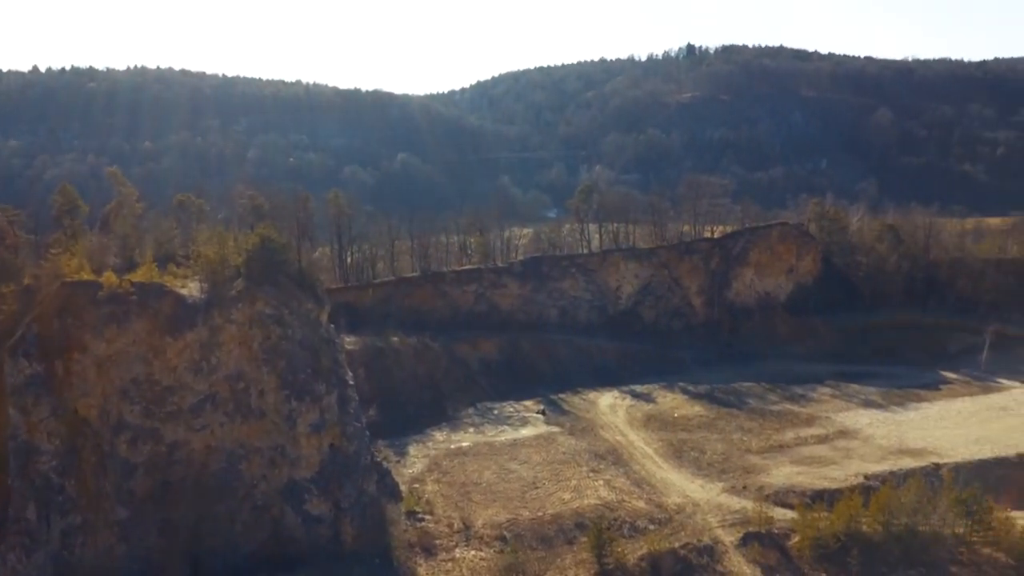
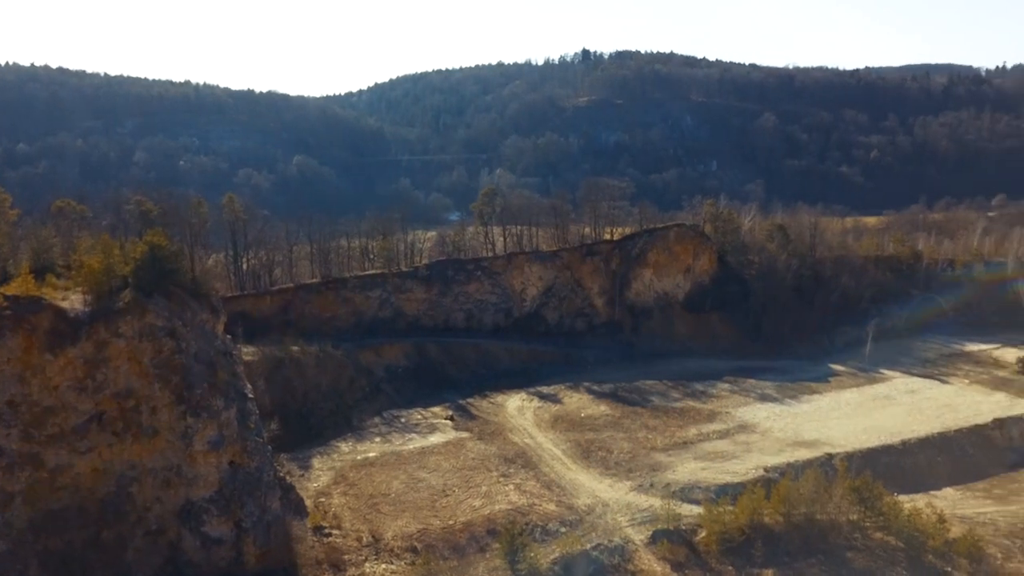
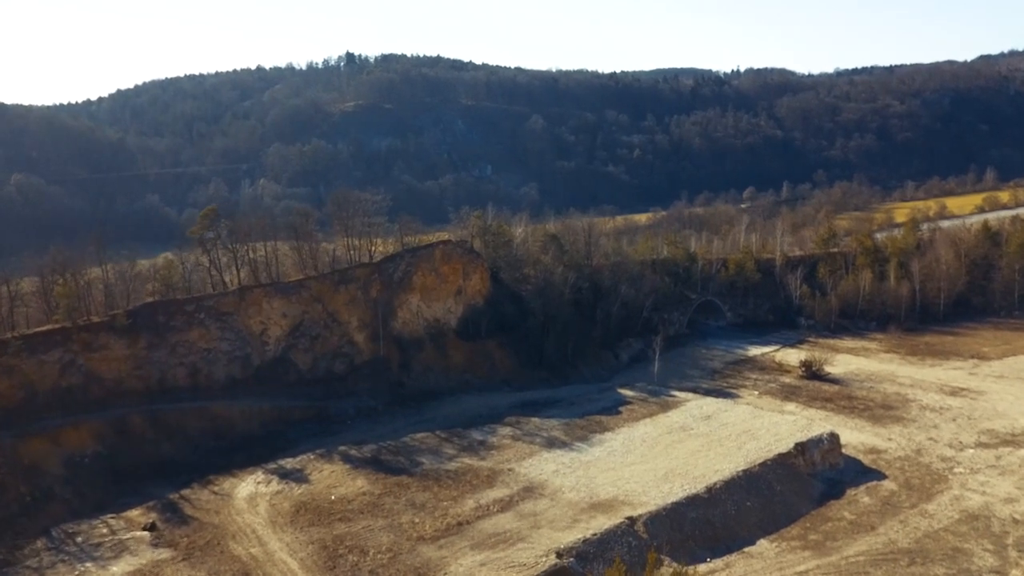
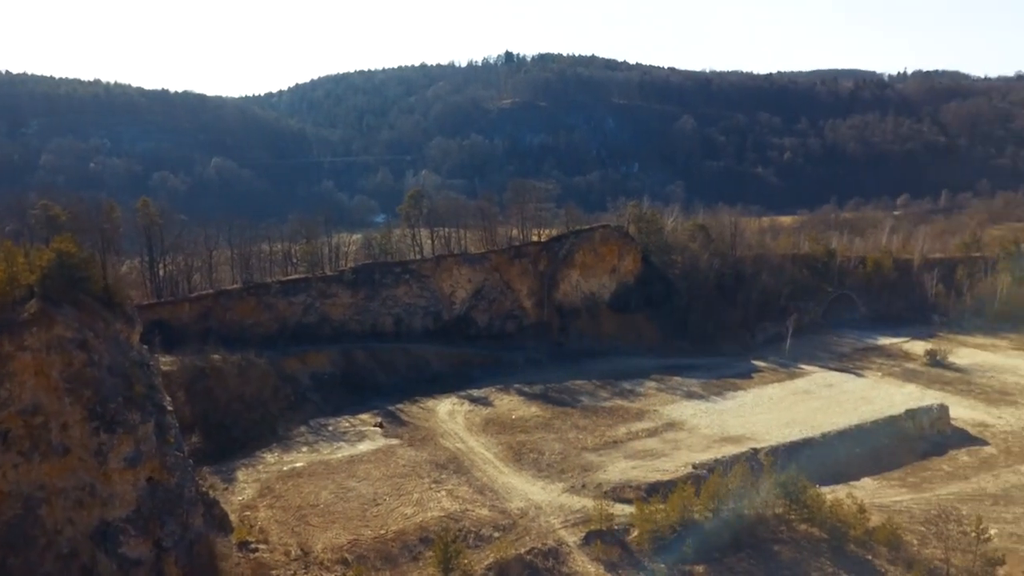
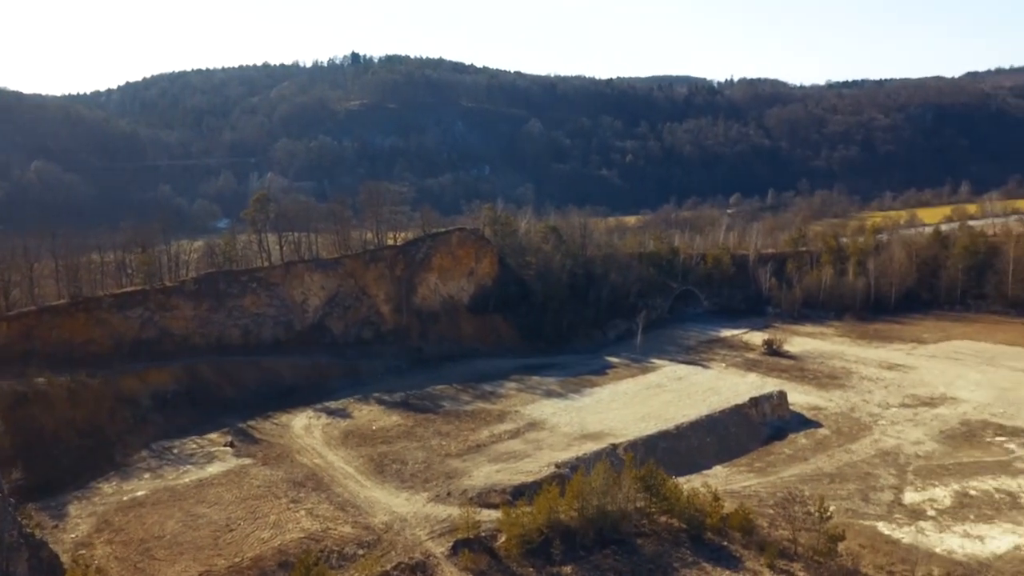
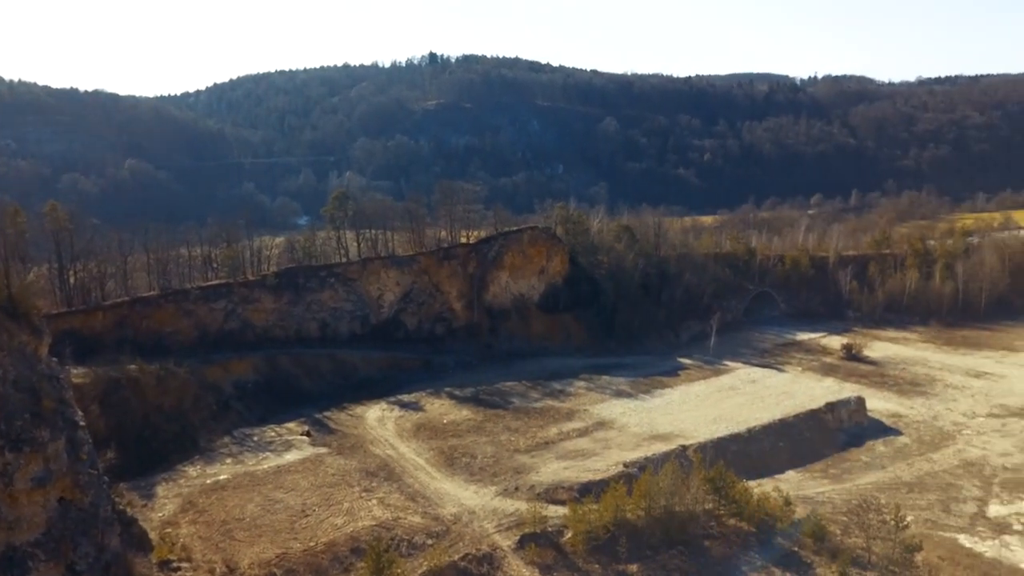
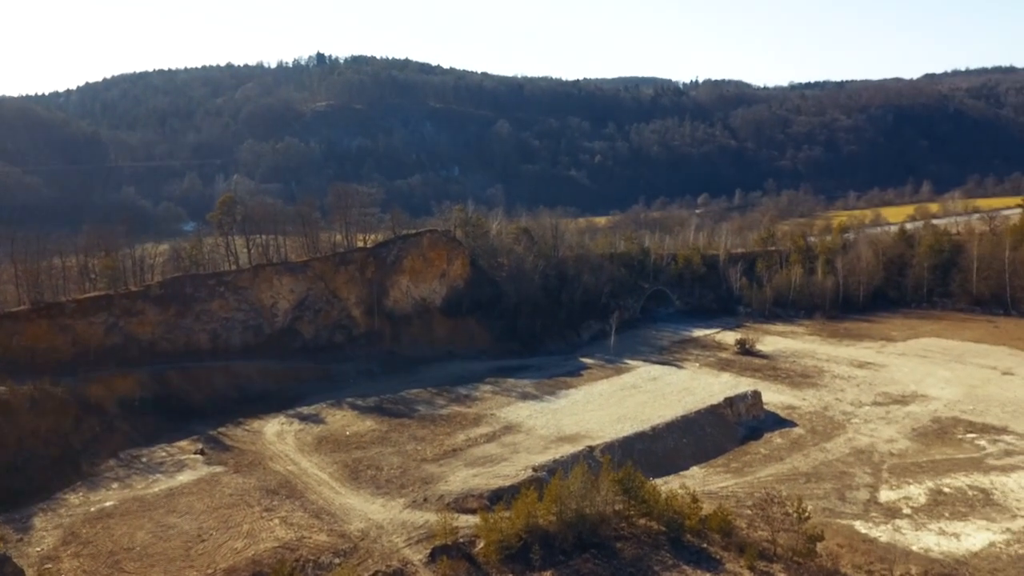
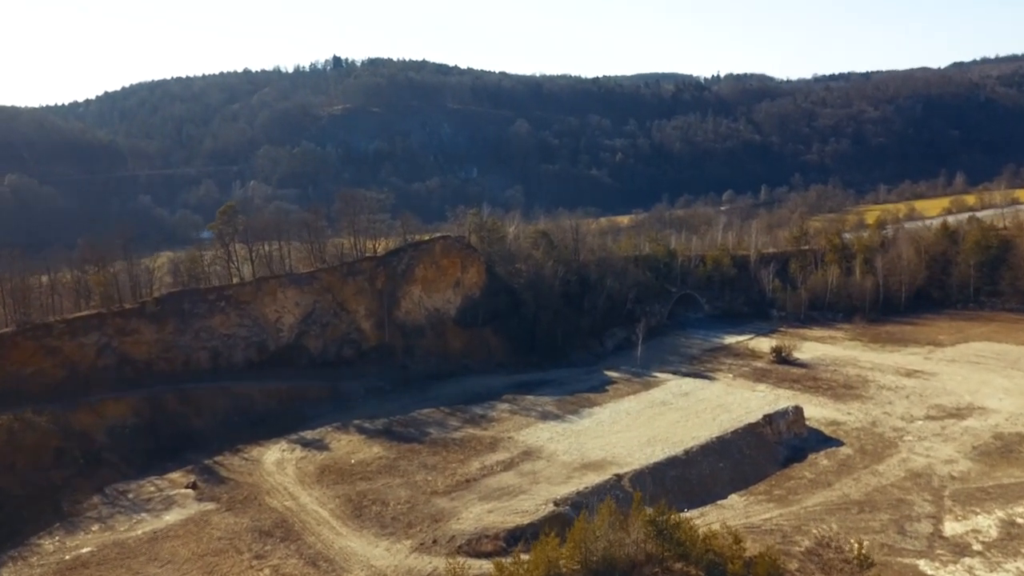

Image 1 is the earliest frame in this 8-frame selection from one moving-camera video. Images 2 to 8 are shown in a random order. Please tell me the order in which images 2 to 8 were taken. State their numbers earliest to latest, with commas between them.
2, 4, 6, 5, 7, 8, 3
